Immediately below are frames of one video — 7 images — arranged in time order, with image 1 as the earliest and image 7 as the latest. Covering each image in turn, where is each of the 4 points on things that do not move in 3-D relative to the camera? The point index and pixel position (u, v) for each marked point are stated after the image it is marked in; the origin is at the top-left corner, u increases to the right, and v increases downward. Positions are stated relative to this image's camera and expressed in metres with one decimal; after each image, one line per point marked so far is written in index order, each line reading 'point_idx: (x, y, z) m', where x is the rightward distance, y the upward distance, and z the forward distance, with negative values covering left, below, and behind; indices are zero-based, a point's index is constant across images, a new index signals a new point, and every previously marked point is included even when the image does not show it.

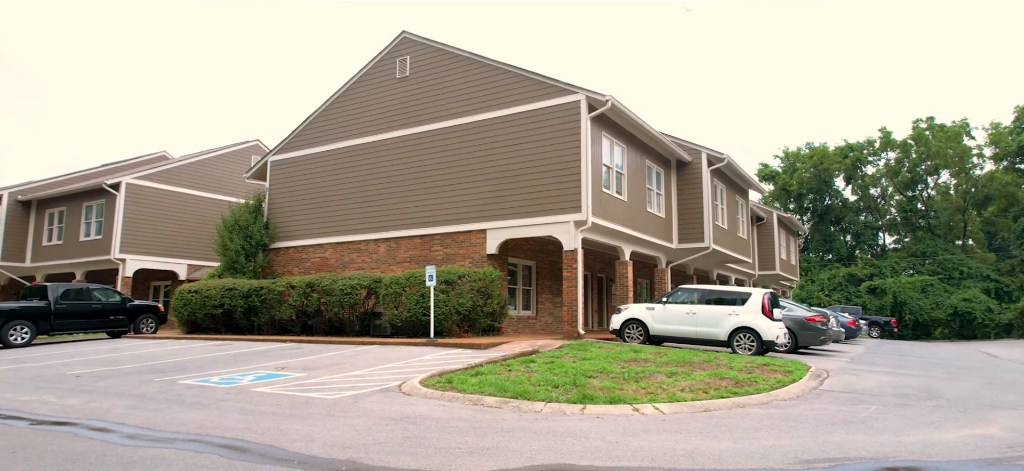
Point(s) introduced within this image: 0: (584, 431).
0: (+1.1, -3.0, +9.6) m
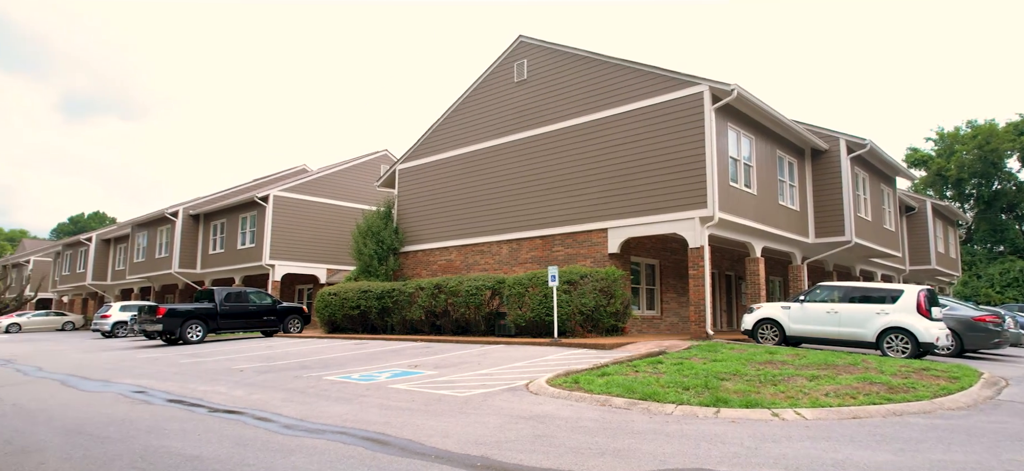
0: (+3.2, -3.0, +9.2) m
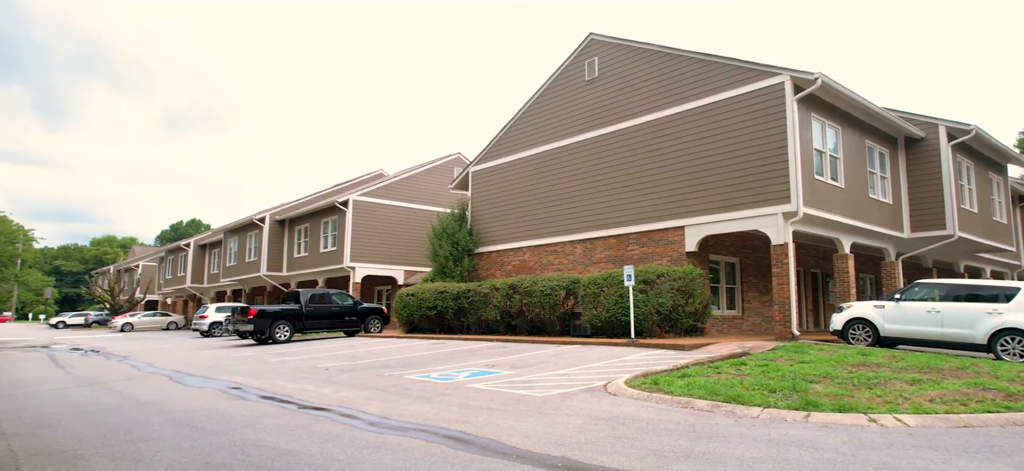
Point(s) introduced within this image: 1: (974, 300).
0: (+4.4, -2.9, +8.8) m
1: (+12.9, -1.7, +16.8) m
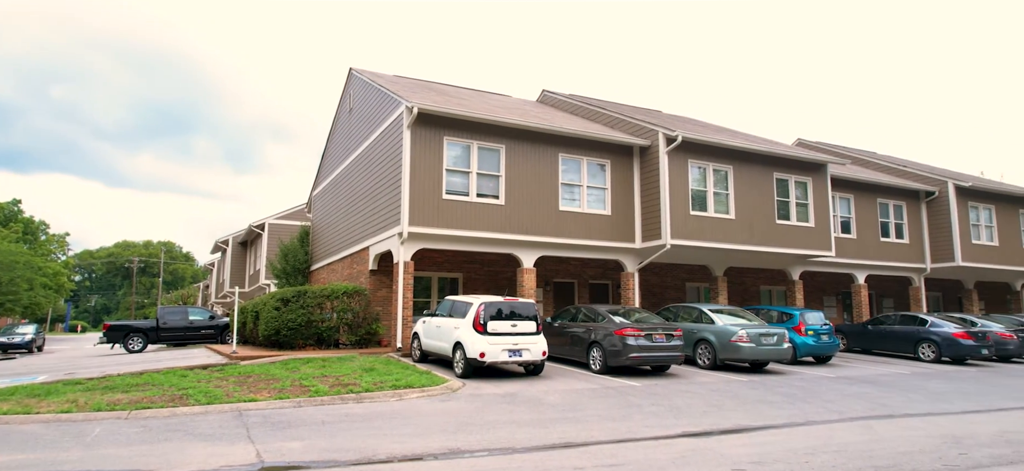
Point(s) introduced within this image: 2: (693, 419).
0: (+1.0, -3.3, +9.0) m
1: (+10.1, -2.4, +16.5) m
2: (+3.1, -3.2, +10.6) m
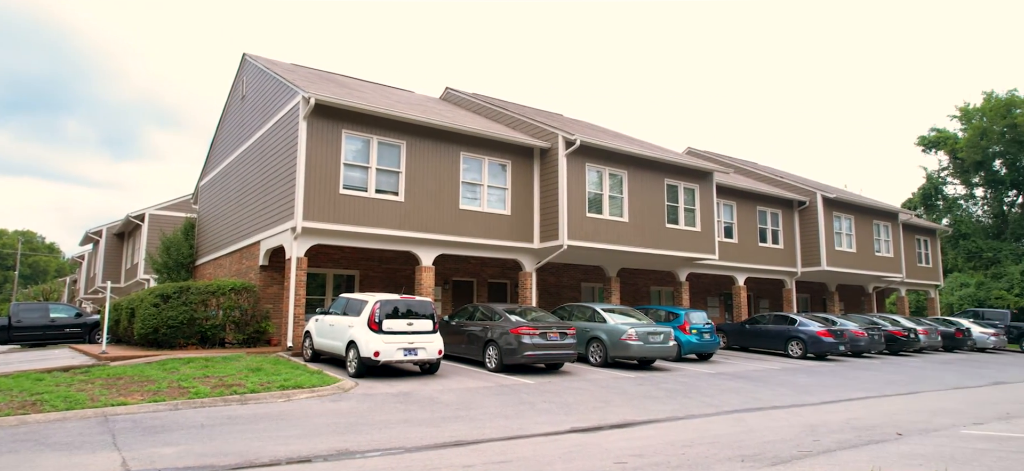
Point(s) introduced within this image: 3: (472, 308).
0: (-0.7, -3.3, +9.1) m
1: (+7.3, -2.6, +17.7) m
2: (+1.3, -3.2, +10.9) m
3: (-0.9, -1.6, +13.7) m
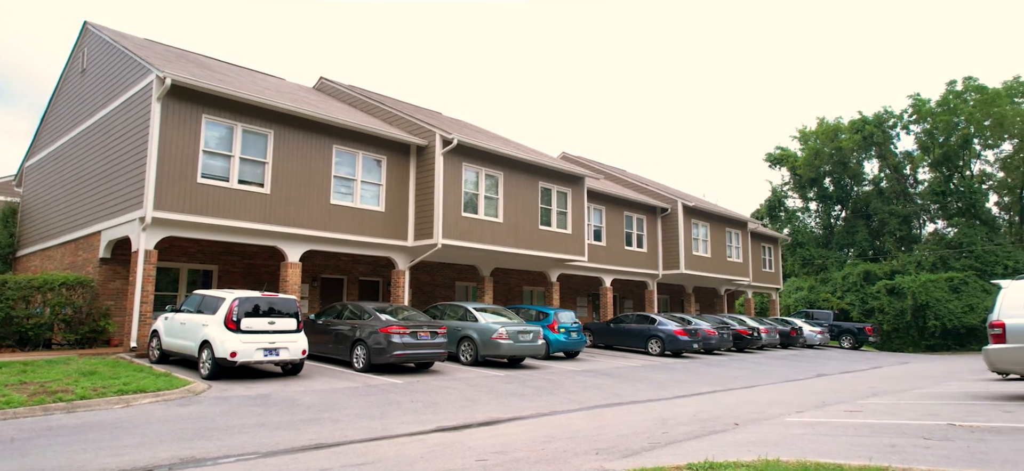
0: (-2.7, -3.2, +8.8) m
1: (+3.6, -2.7, +18.7) m
2: (-1.1, -3.2, +10.9) m
3: (-3.7, -1.5, +13.3) m
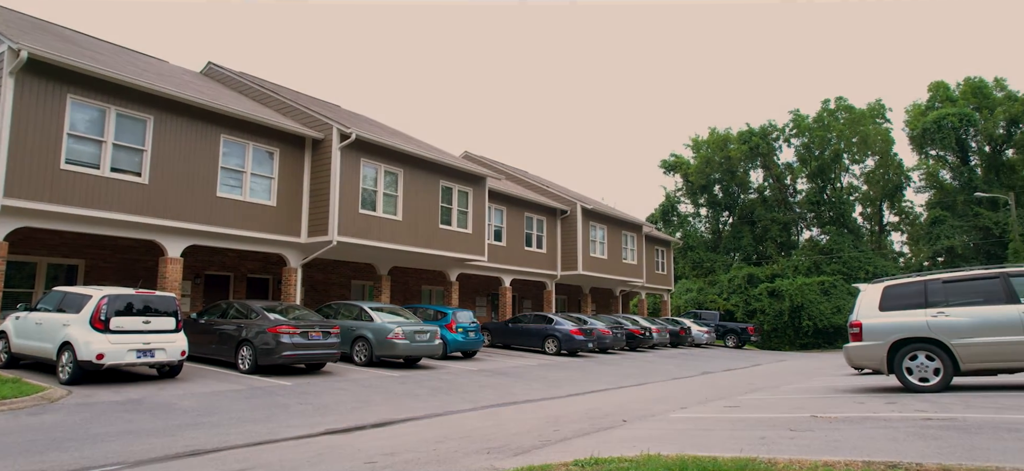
0: (-4.3, -3.2, +8.3) m
1: (+0.6, -2.7, +19.0) m
2: (-3.0, -3.2, +10.6) m
3: (-5.9, -1.4, +12.6) m
